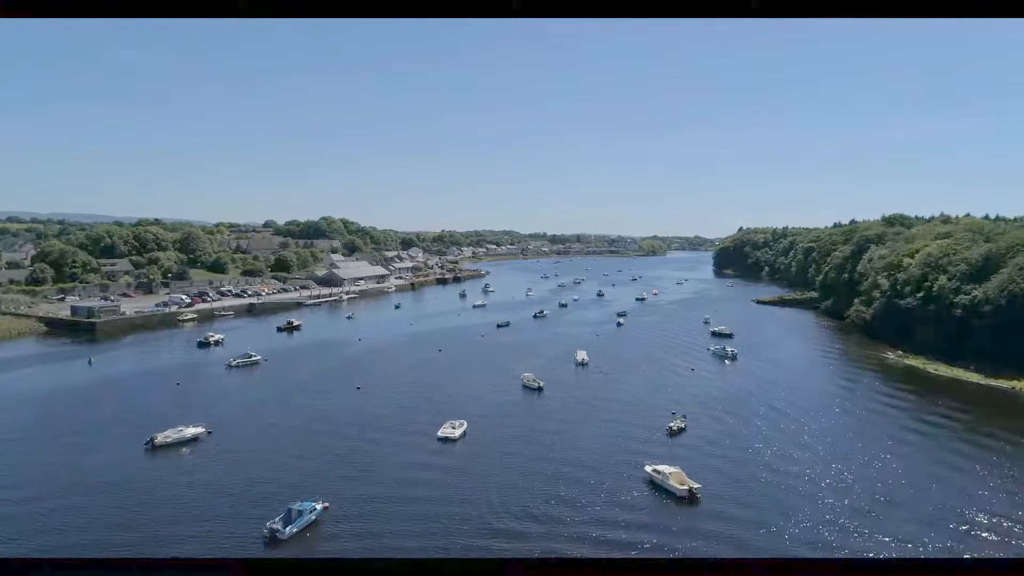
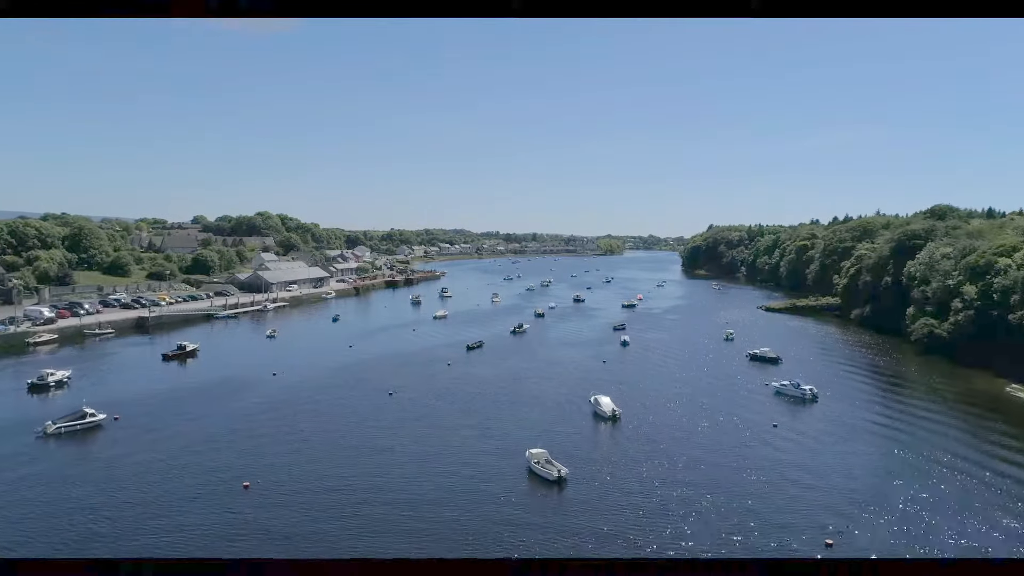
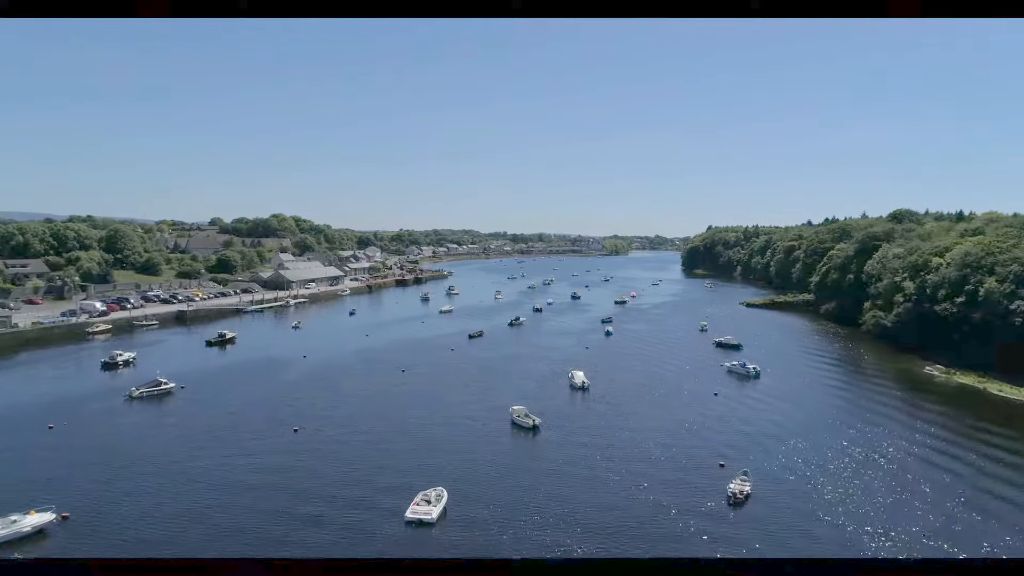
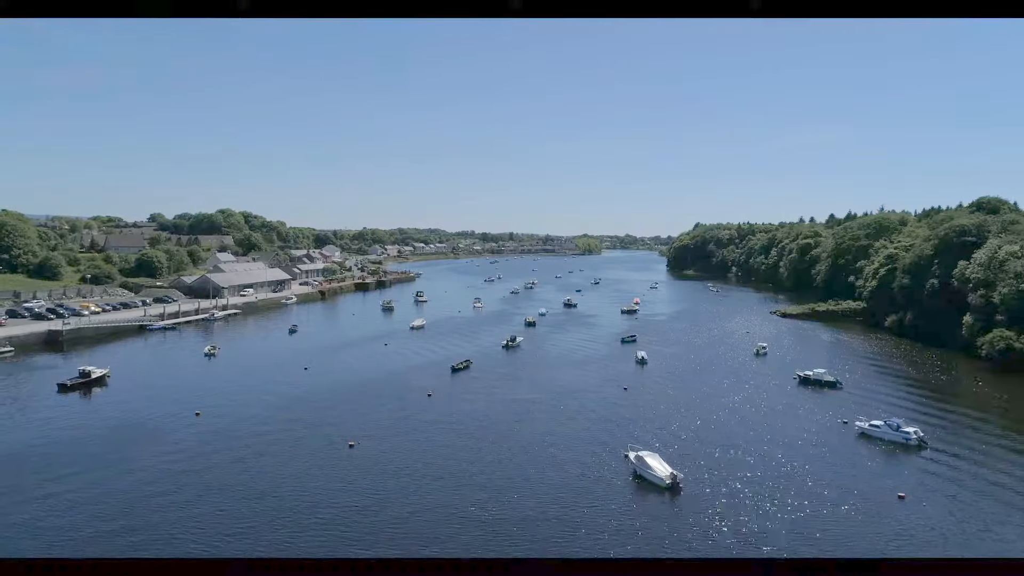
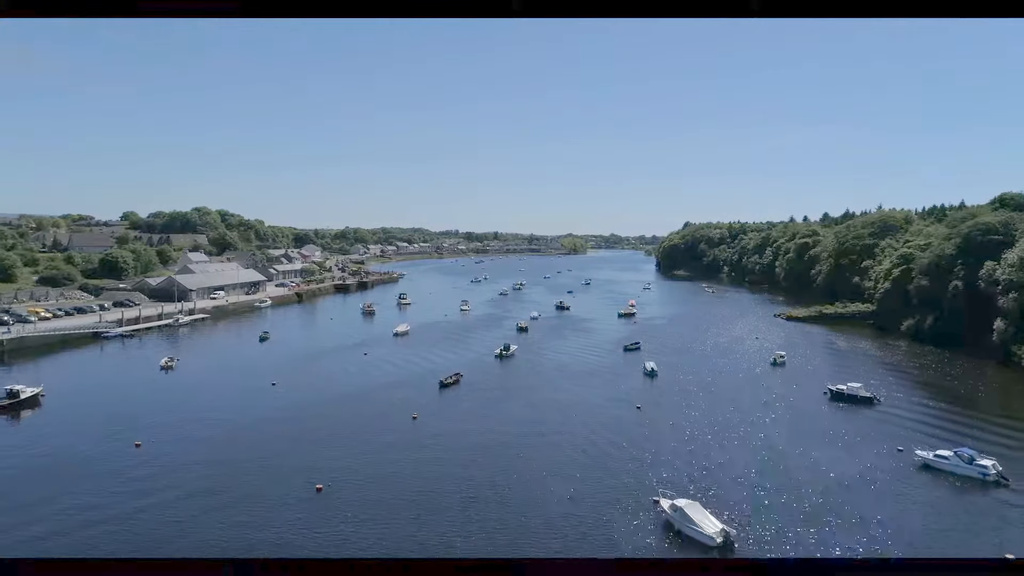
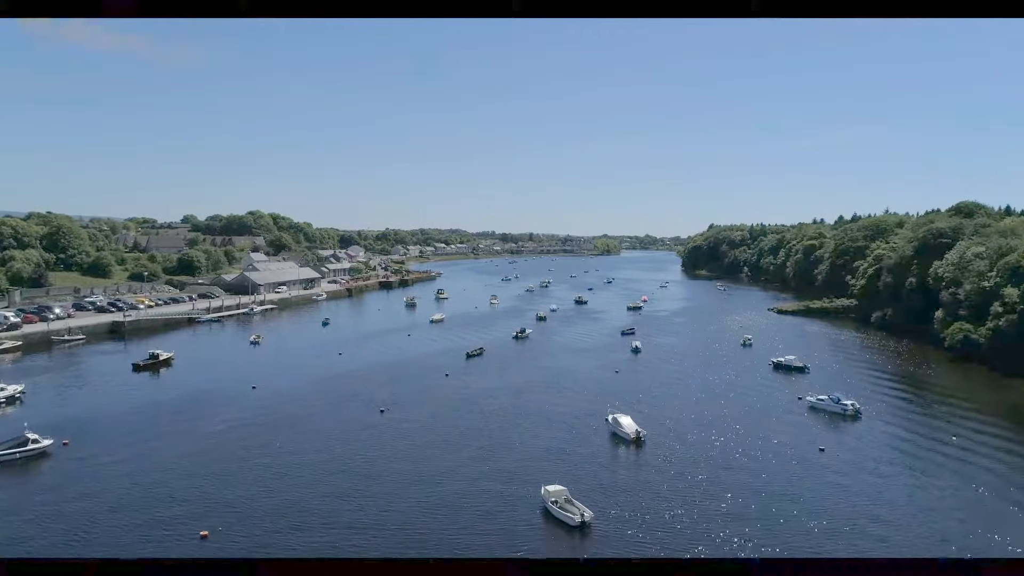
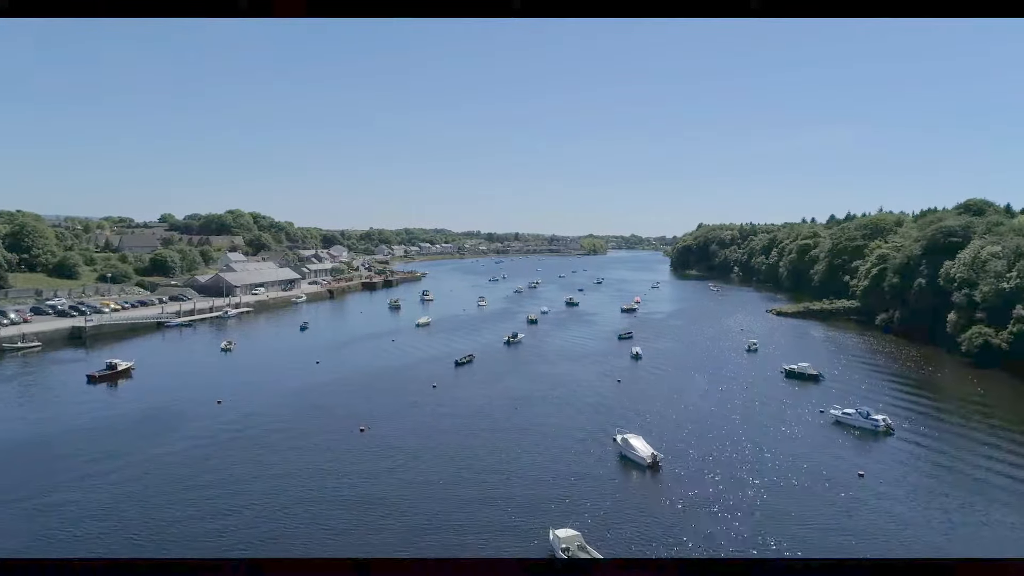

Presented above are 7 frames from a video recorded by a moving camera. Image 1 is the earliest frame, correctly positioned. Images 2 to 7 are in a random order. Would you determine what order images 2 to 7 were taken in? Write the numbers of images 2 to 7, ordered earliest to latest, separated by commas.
3, 2, 6, 7, 4, 5
